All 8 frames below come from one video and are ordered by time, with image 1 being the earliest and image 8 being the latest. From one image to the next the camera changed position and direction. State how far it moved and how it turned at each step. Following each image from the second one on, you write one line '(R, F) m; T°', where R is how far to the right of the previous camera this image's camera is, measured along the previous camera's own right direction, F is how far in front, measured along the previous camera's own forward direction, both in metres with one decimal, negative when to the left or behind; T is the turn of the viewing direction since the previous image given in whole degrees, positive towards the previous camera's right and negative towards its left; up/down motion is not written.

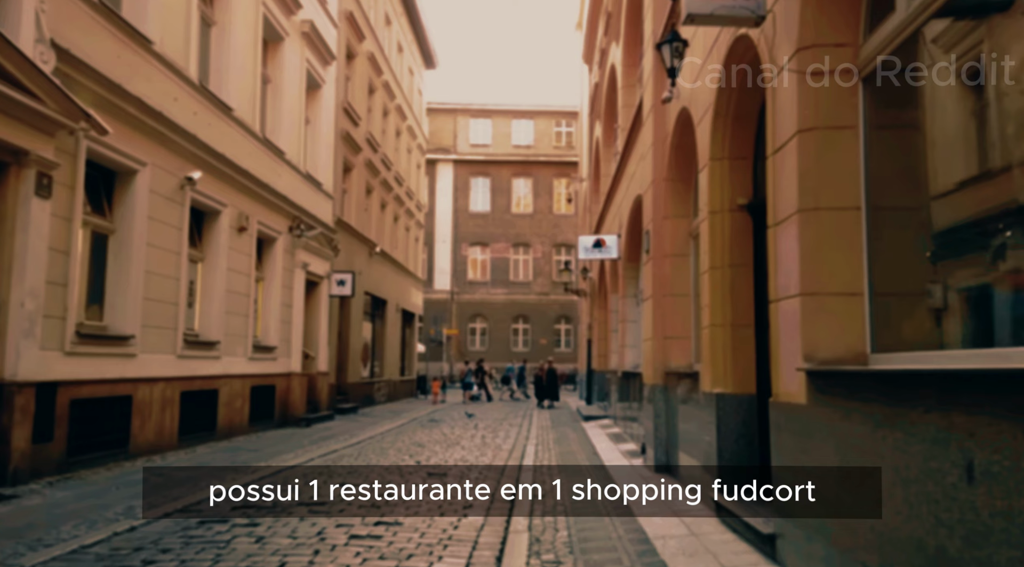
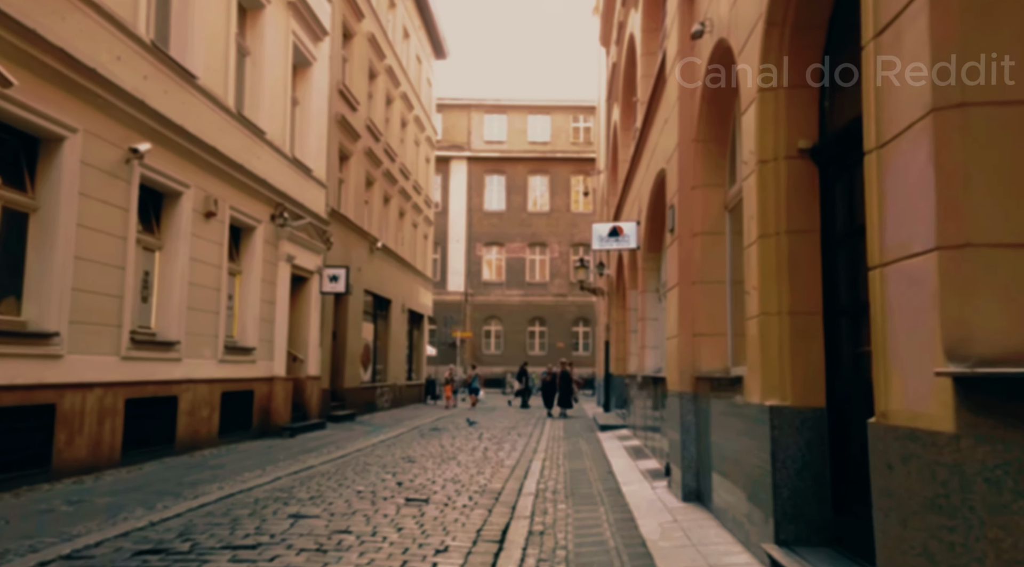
(+0.3, +1.9) m; -1°
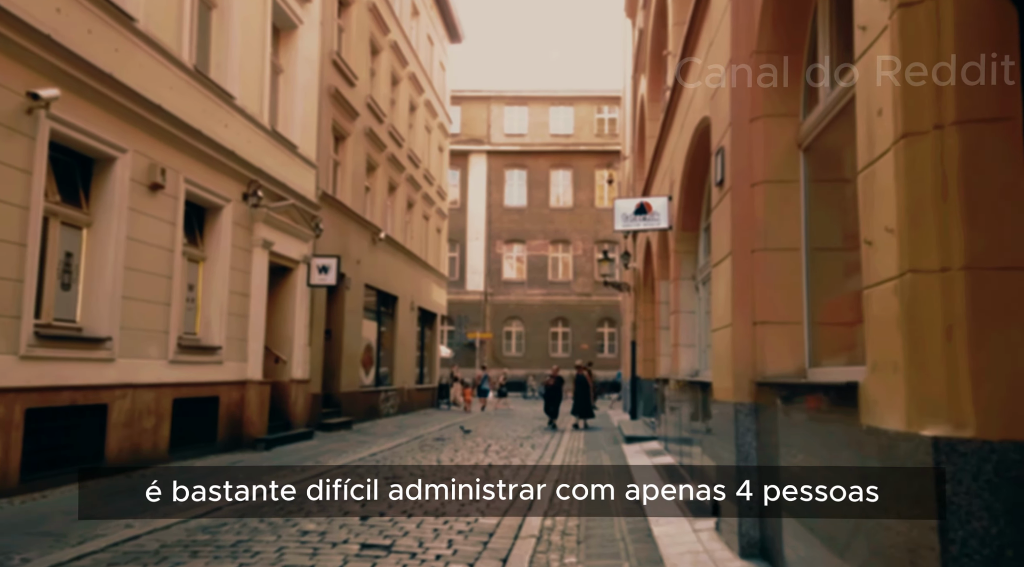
(+0.3, +2.4) m; -2°
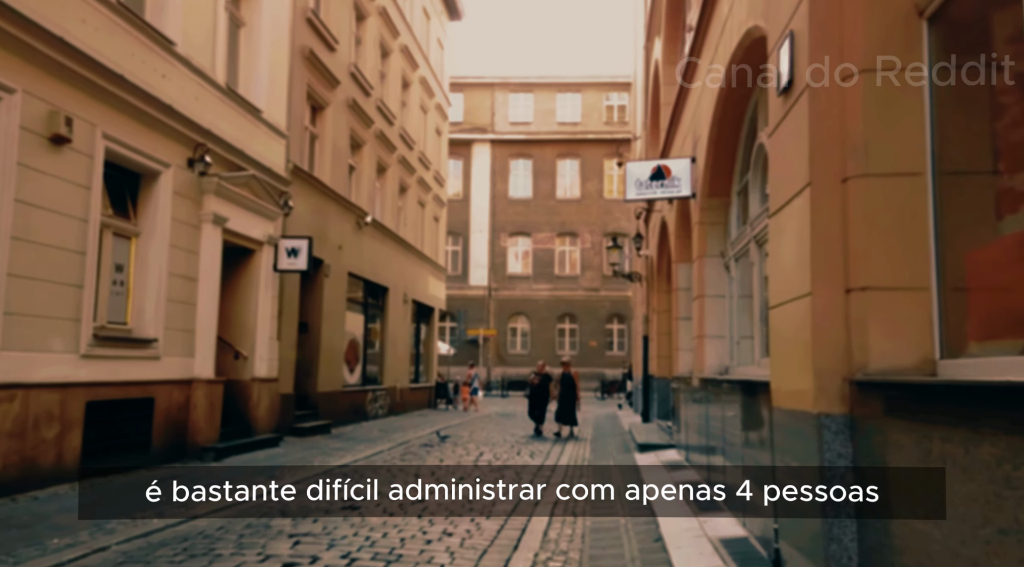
(+0.2, +2.2) m; -1°
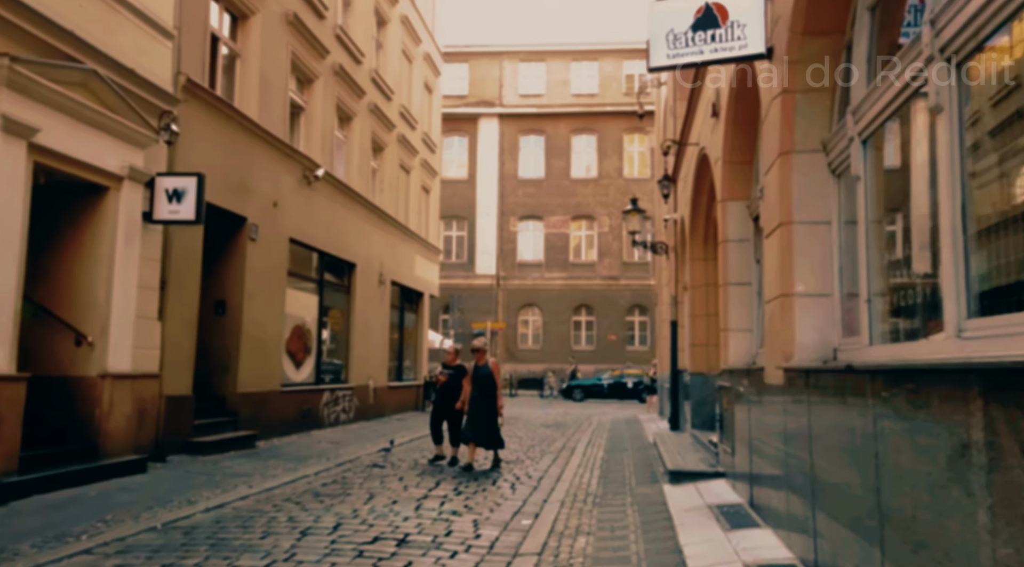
(+0.6, +4.6) m; -1°
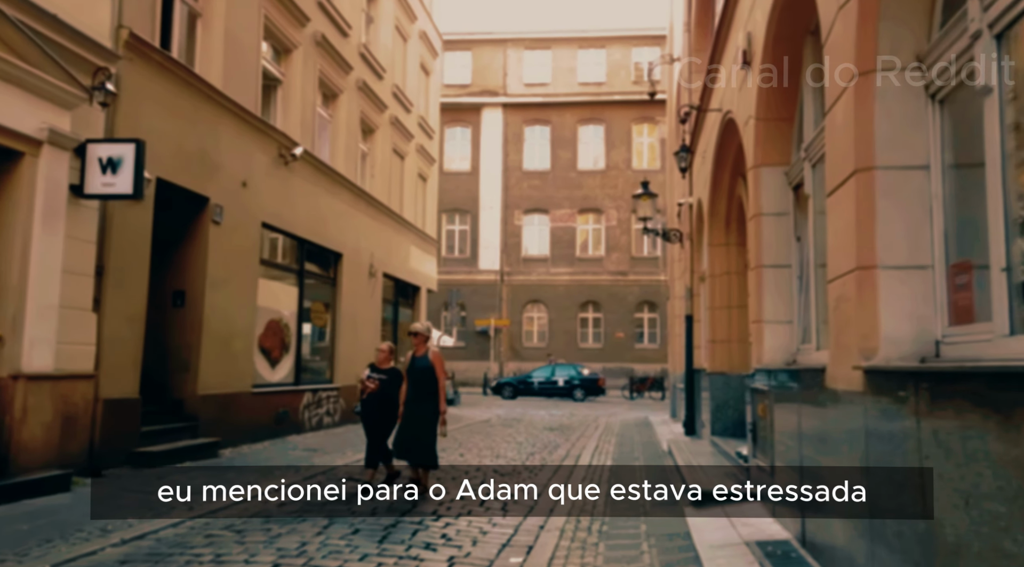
(+0.2, +1.6) m; -1°
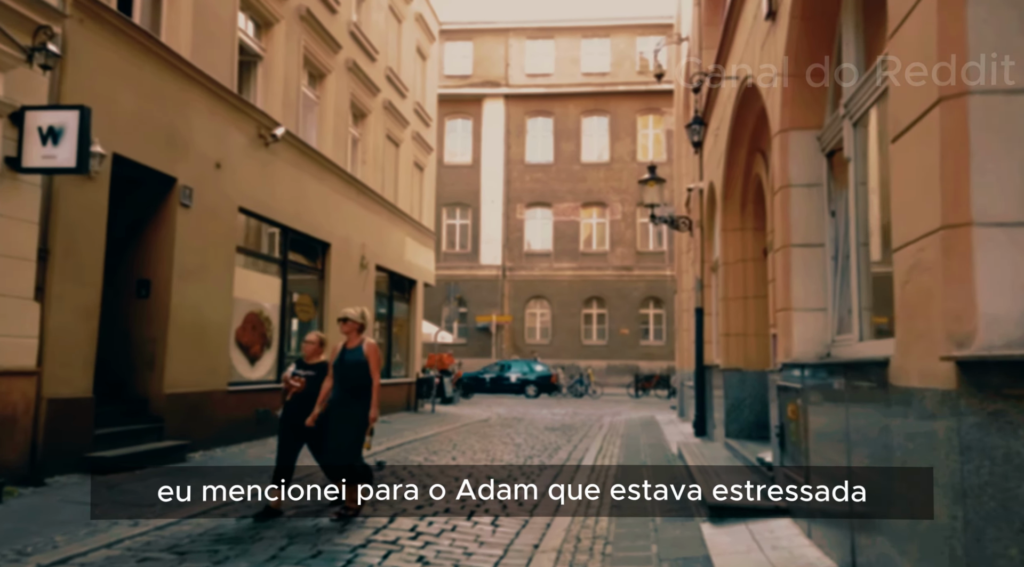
(+0.1, +1.1) m; 0°
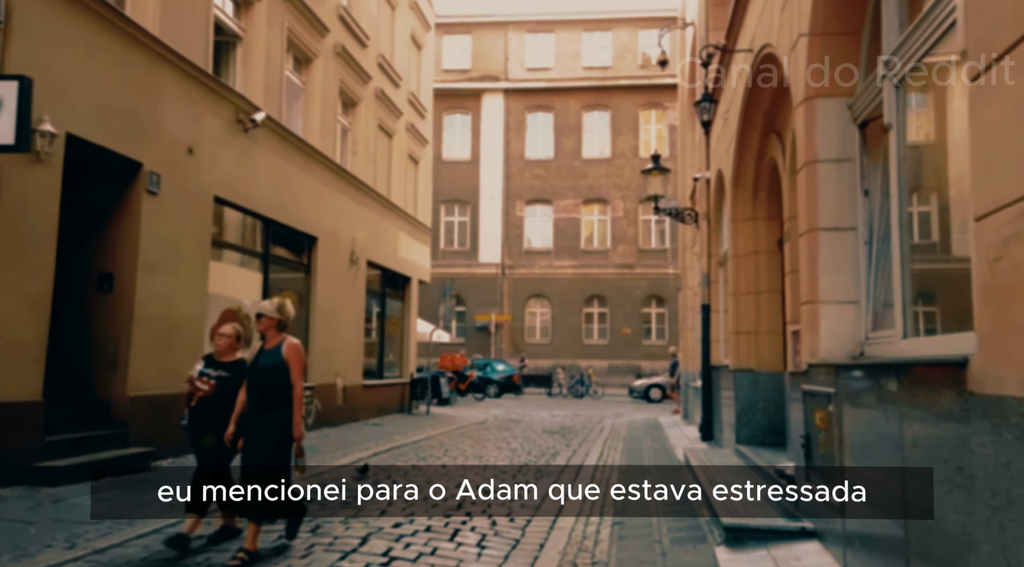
(+0.1, +0.9) m; 0°
